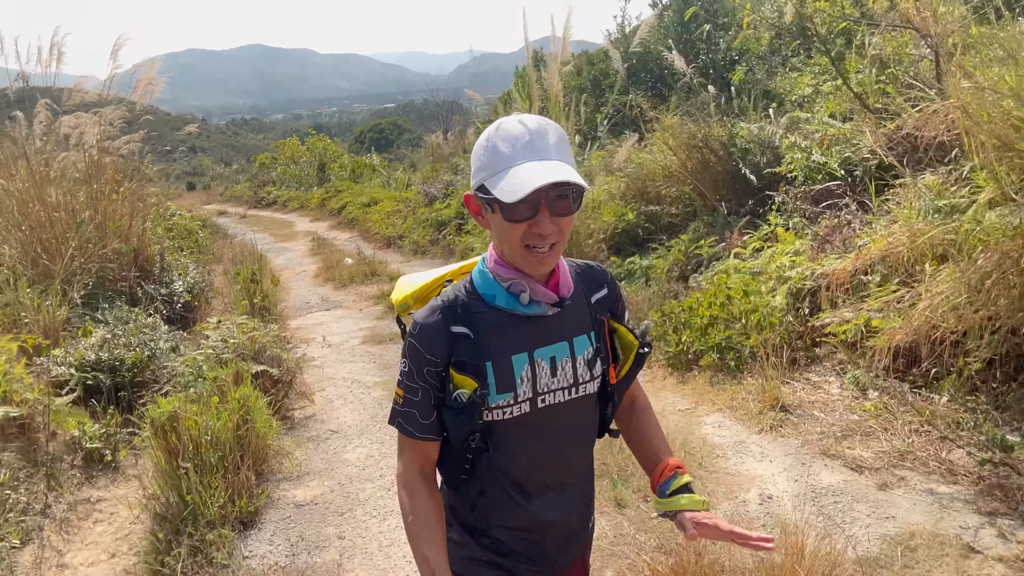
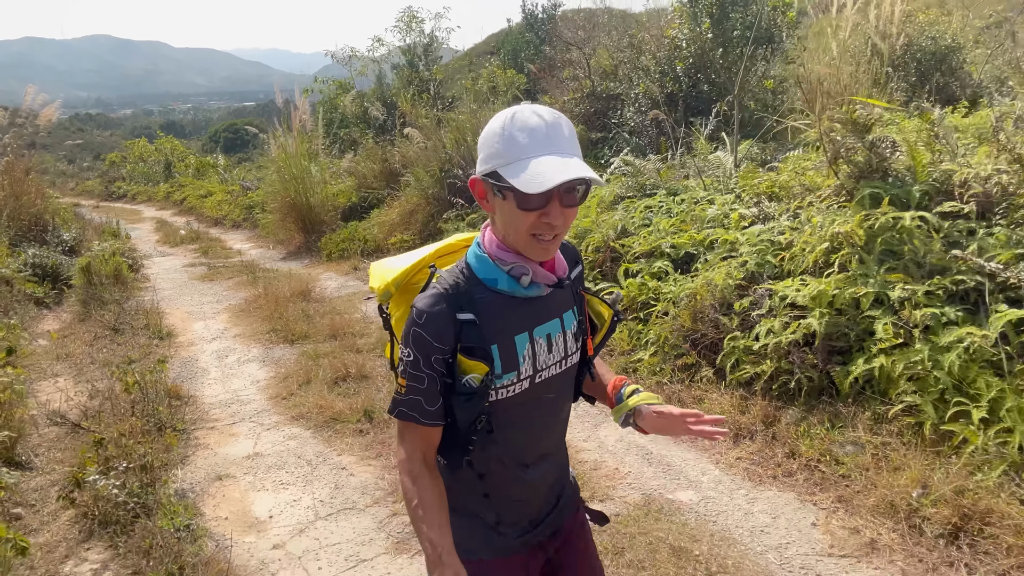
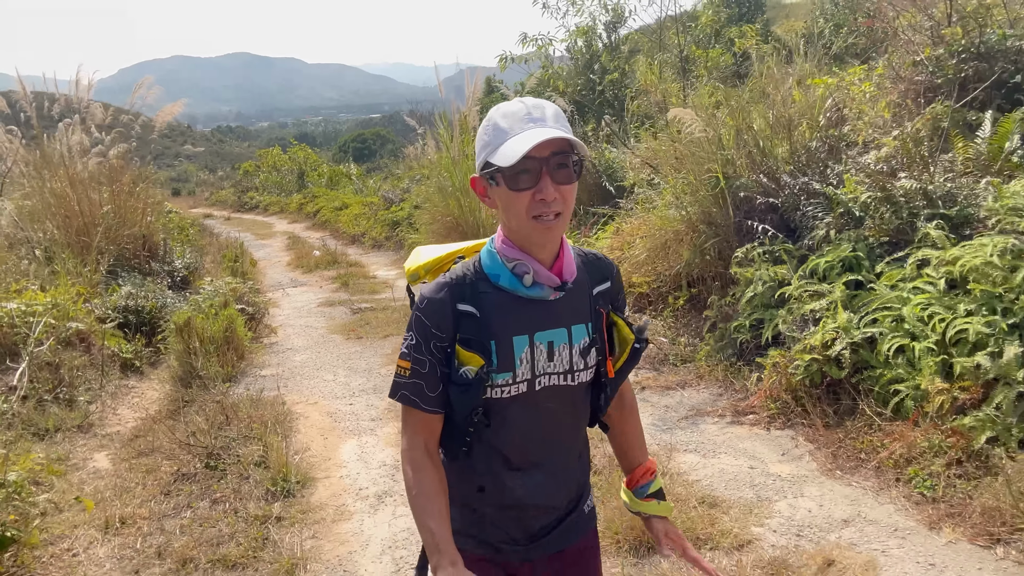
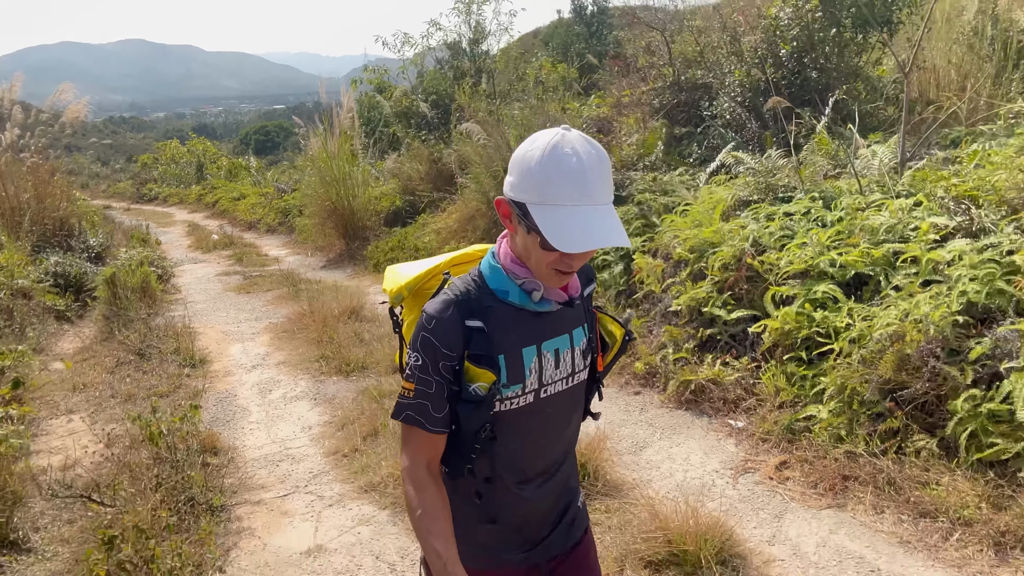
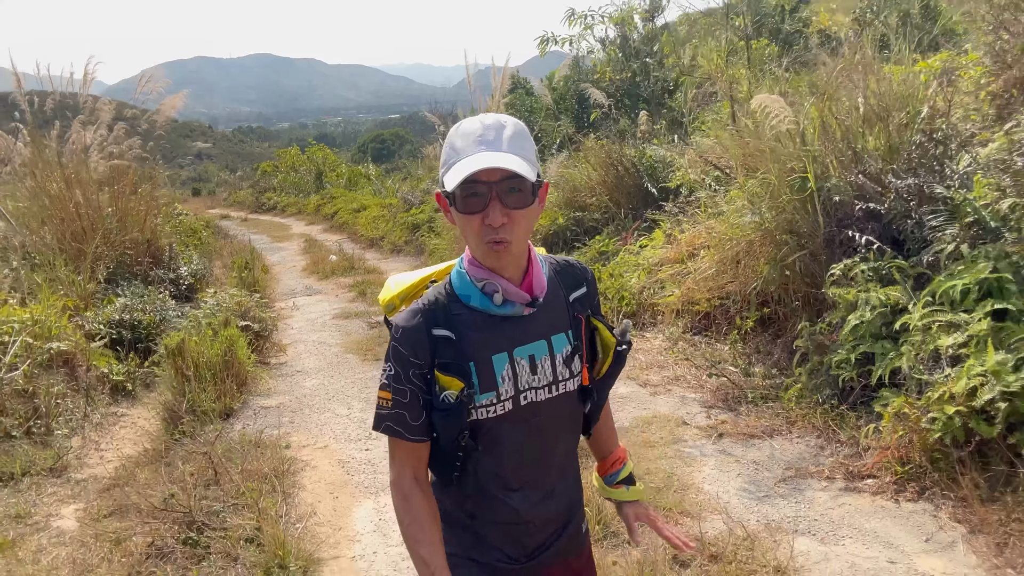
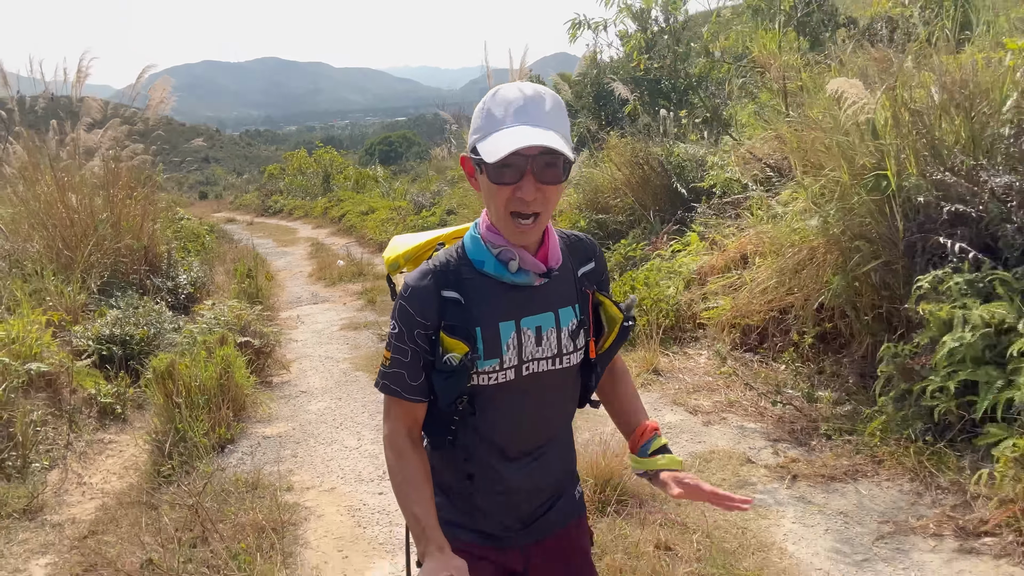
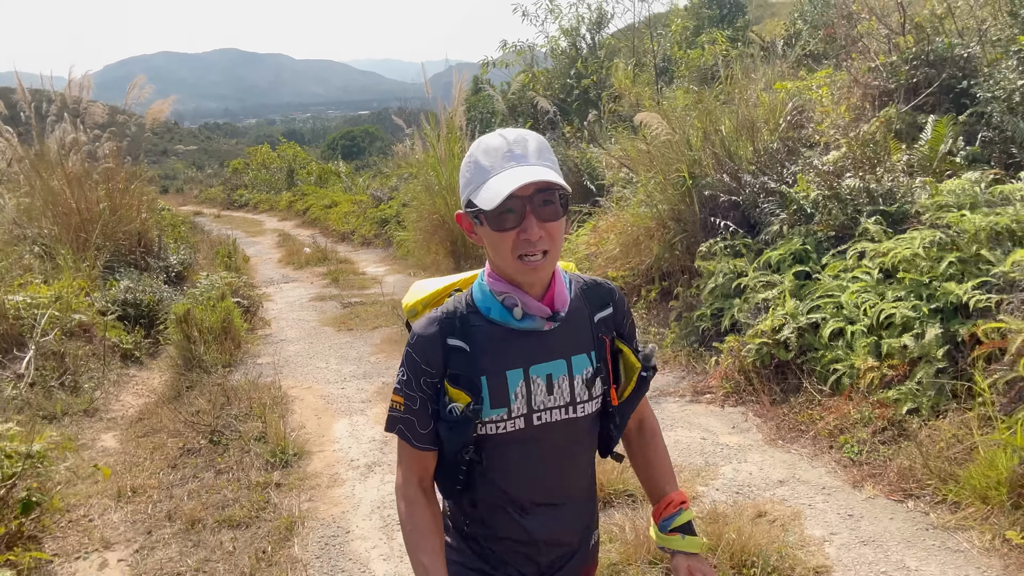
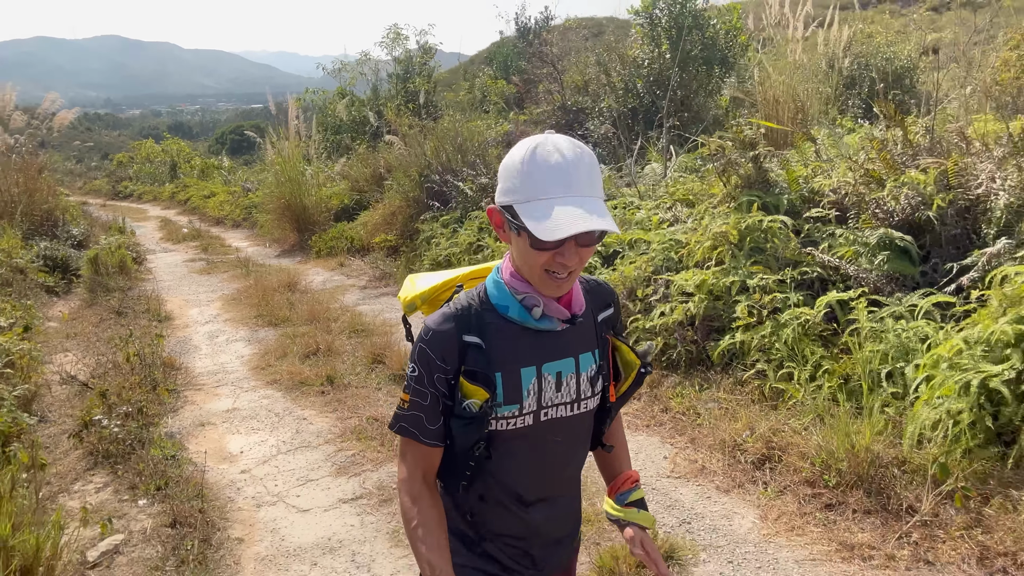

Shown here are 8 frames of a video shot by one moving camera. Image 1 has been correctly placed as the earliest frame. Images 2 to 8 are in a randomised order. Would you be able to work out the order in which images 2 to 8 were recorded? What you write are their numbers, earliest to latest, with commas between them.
6, 5, 3, 7, 4, 2, 8
